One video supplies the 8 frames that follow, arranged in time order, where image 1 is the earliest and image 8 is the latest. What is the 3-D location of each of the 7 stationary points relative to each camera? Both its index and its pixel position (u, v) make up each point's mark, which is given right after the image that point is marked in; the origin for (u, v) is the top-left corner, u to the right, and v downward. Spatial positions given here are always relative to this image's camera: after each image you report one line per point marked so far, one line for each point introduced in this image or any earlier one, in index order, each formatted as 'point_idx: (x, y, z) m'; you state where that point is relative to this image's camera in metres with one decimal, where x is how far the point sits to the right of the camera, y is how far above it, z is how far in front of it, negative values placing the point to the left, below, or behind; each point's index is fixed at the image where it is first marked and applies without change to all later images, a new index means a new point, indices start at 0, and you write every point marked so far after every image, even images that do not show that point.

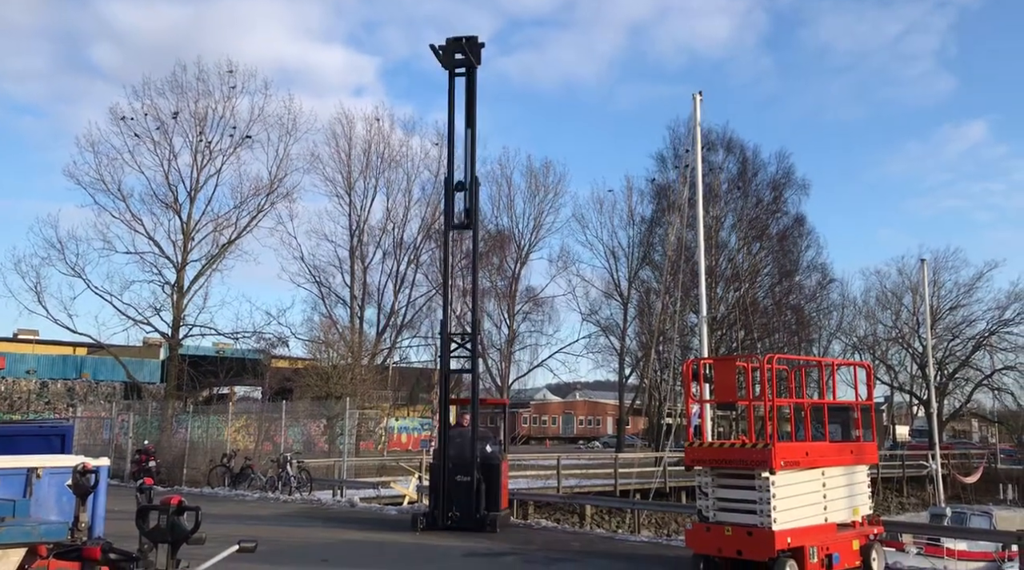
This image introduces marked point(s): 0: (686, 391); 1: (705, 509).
0: (+2.3, -1.4, +12.5) m
1: (+2.3, -2.7, +11.5) m
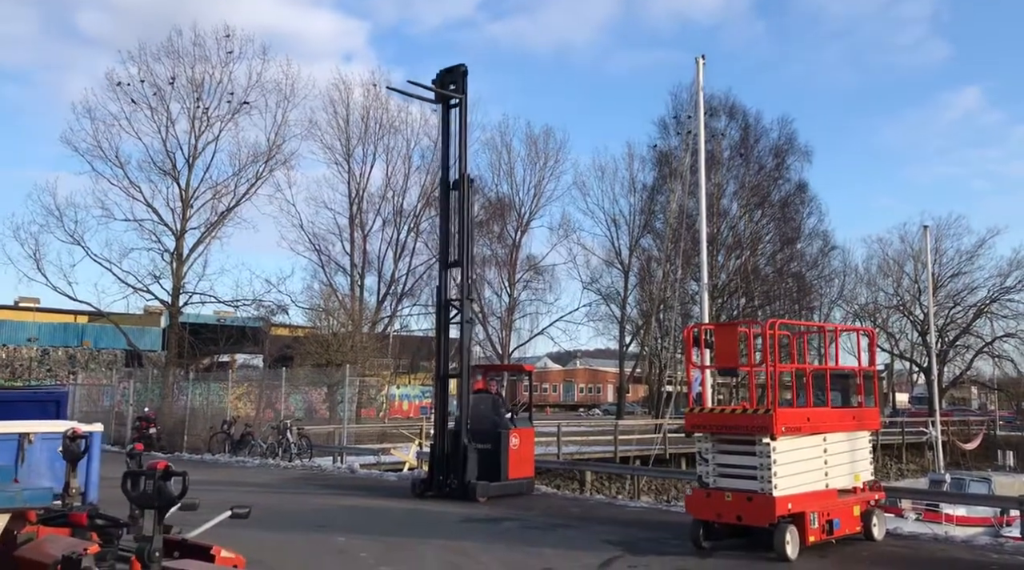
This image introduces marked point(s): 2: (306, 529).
0: (+2.2, -0.9, +12.3) m
1: (+2.3, -2.3, +11.4) m
2: (-2.9, -3.4, +13.2) m
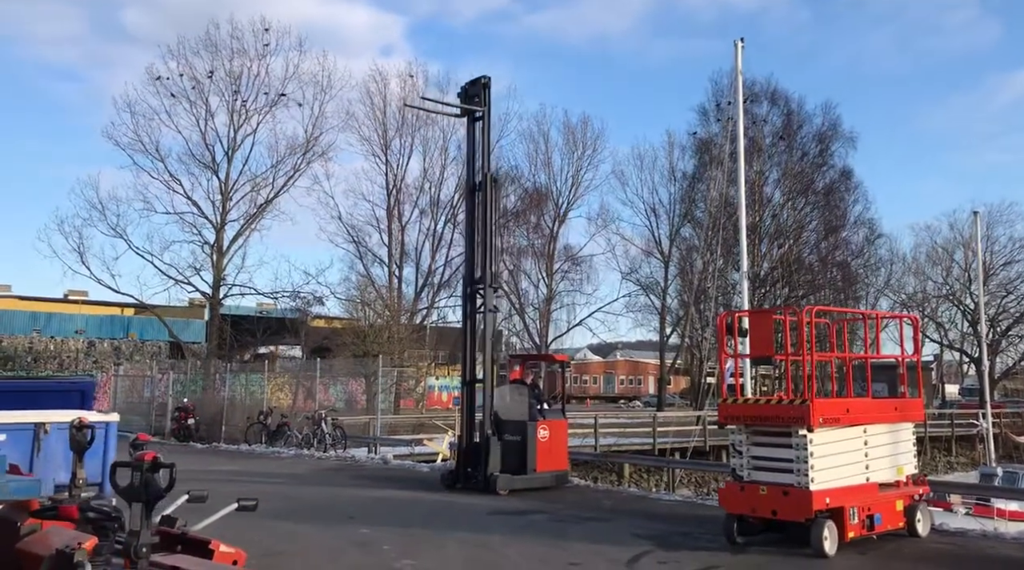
0: (+2.6, -0.7, +11.9) m
1: (+2.6, -2.1, +11.0) m
2: (-2.5, -3.2, +13.1) m
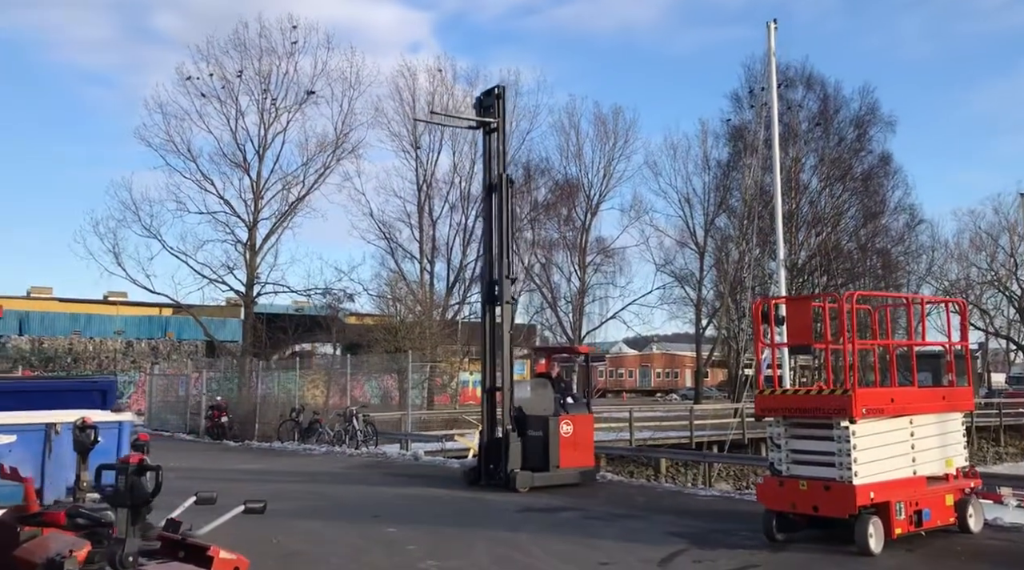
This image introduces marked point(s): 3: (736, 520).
0: (+2.9, -0.6, +11.4) m
1: (+2.9, -2.0, +10.5) m
2: (-2.1, -3.2, +12.8) m
3: (+2.8, -3.0, +12.0) m
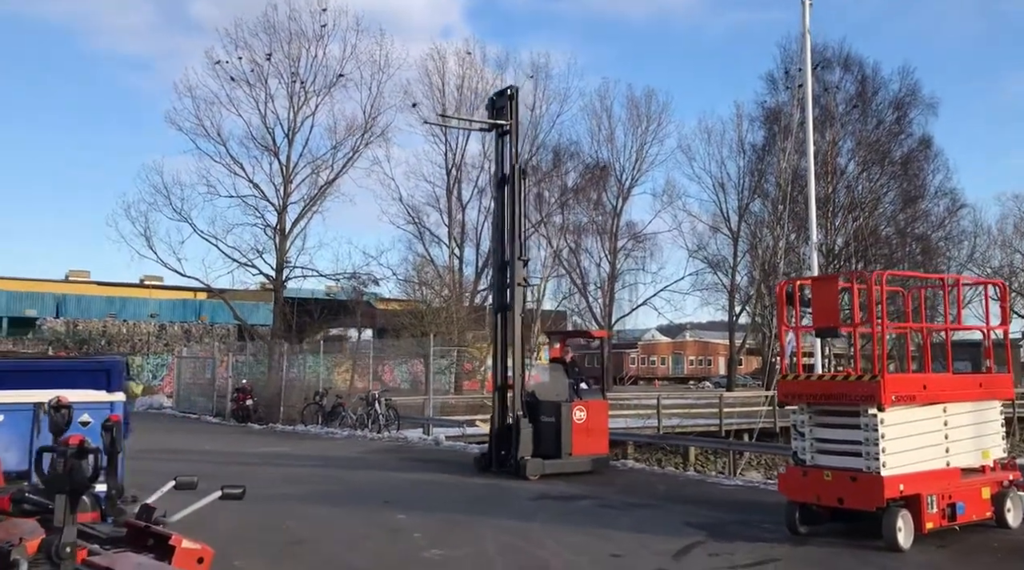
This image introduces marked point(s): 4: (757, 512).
0: (+3.0, -0.3, +10.9) m
1: (+3.0, -1.7, +10.0) m
2: (-1.9, -2.9, +12.4) m
3: (+3.0, -2.7, +11.5) m
4: (+2.9, -2.7, +11.4) m
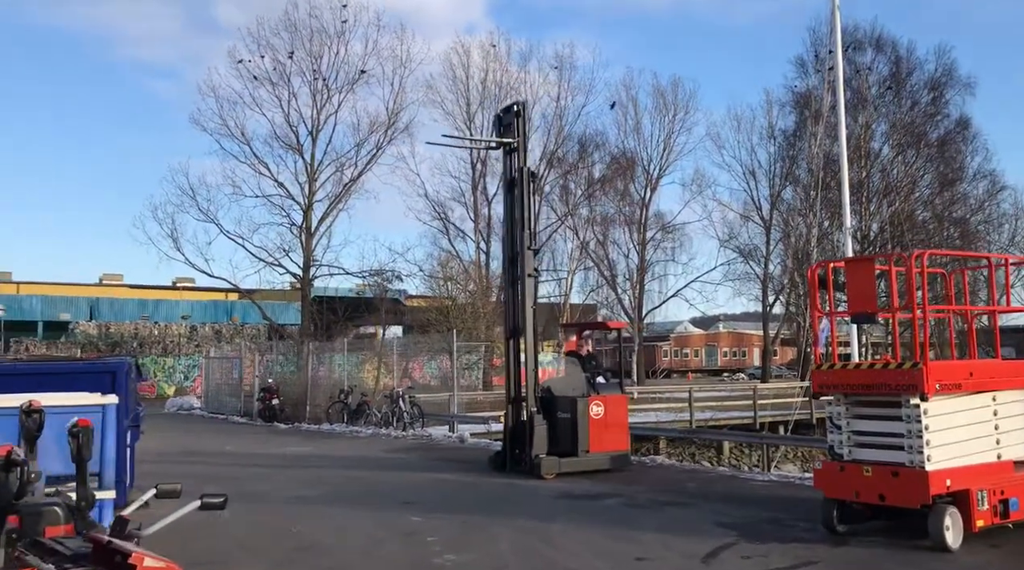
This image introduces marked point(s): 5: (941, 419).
0: (+3.2, -0.2, +10.2) m
1: (+3.2, -1.6, +9.3) m
2: (-1.6, -2.8, +11.9) m
3: (+3.2, -2.5, +10.8) m
4: (+3.2, -2.5, +10.7) m
5: (+3.9, -1.2, +8.6) m
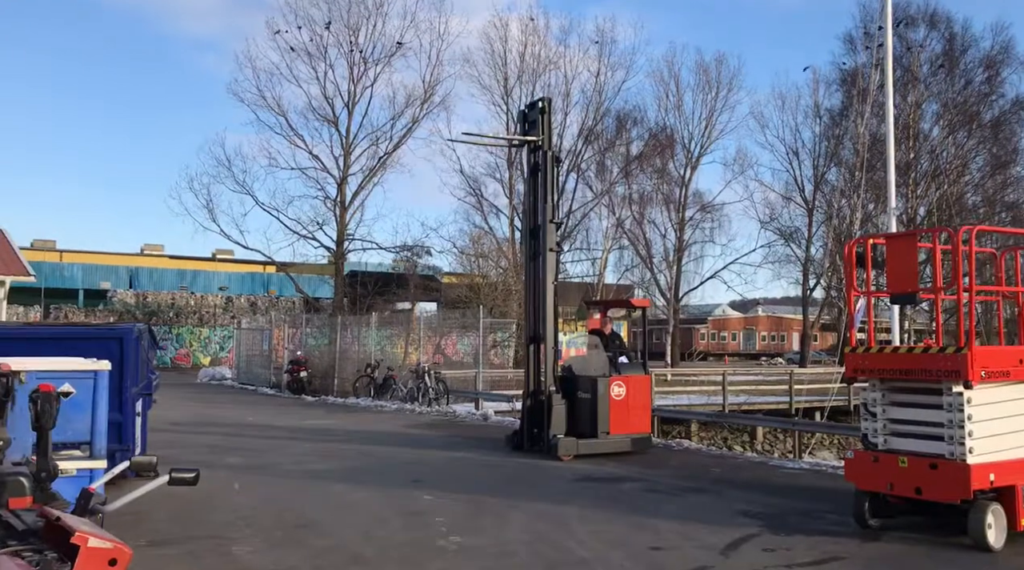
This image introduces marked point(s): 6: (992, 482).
0: (+3.4, +0.1, +9.6) m
1: (+3.3, -1.4, +8.7) m
2: (-1.4, -2.4, +11.6) m
3: (+3.3, -2.3, +10.2) m
4: (+3.3, -2.3, +10.2) m
5: (+4.0, -1.0, +8.0) m
6: (+4.0, -1.6, +7.9) m
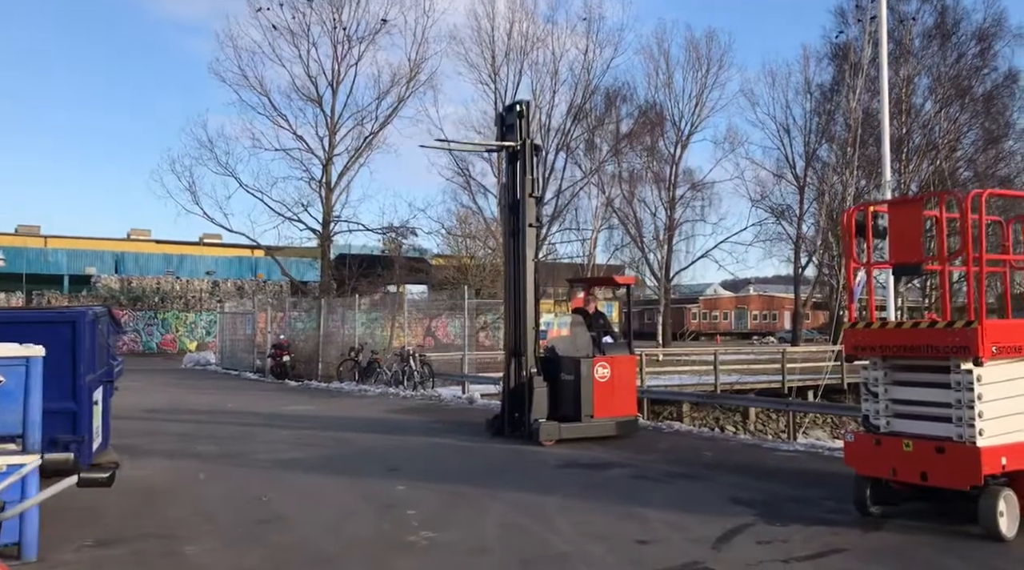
0: (+3.2, +0.3, +9.0) m
1: (+3.1, -1.1, +8.1) m
2: (-1.6, -2.2, +10.9) m
3: (+3.1, -2.0, +9.7) m
4: (+3.1, -2.0, +9.6) m
5: (+3.8, -0.8, +7.4) m
6: (+3.8, -1.4, +7.3) m
